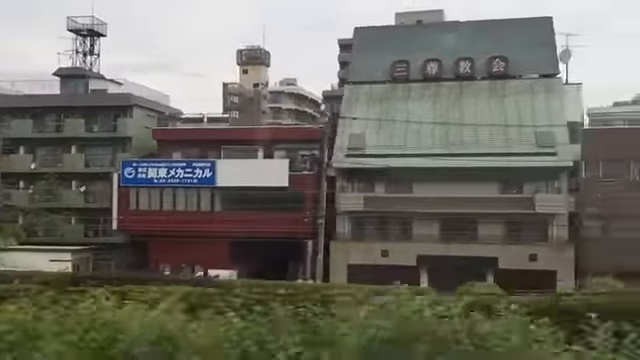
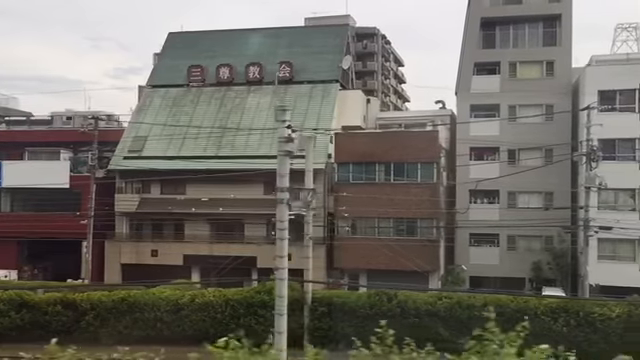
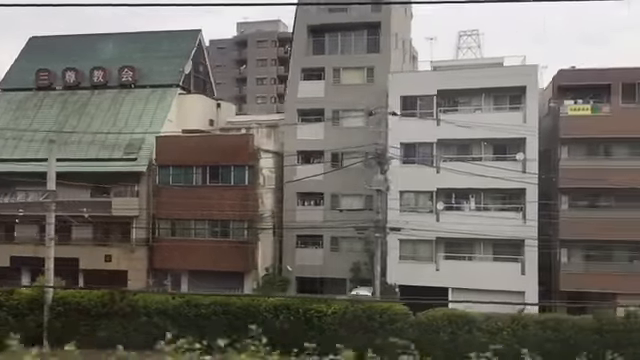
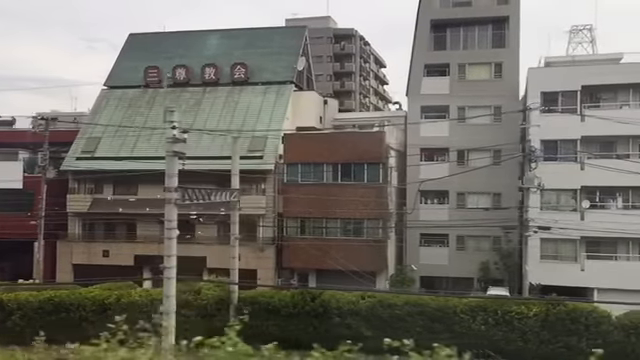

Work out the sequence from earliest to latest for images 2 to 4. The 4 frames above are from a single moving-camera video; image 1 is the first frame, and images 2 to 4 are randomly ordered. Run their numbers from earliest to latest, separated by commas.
2, 4, 3
